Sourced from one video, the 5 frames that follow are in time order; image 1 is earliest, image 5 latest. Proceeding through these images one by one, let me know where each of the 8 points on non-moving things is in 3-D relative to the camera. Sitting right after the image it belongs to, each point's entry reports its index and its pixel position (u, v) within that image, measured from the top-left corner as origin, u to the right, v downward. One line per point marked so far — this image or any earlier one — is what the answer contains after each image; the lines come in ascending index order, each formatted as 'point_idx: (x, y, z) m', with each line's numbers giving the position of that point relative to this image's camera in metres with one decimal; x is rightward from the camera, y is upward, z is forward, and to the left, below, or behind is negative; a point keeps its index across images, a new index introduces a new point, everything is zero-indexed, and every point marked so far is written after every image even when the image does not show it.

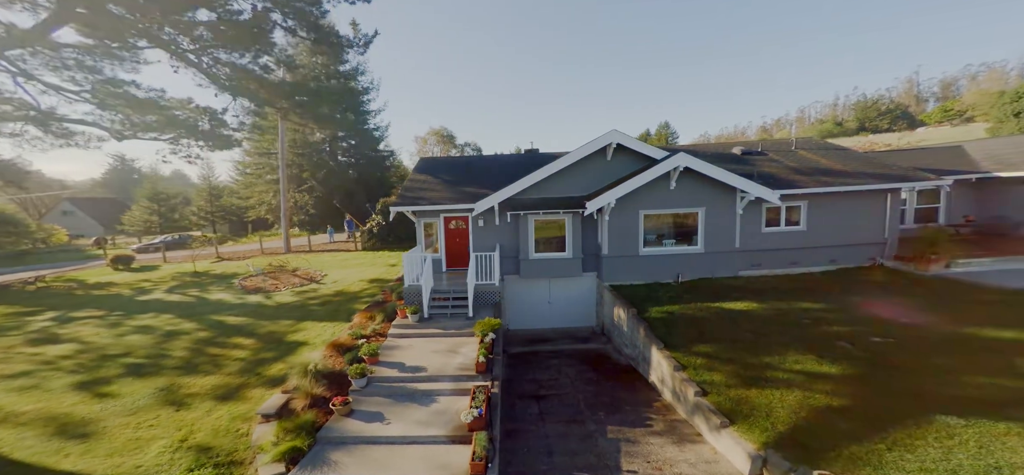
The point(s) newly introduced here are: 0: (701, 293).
0: (+6.9, -1.9, +12.6) m
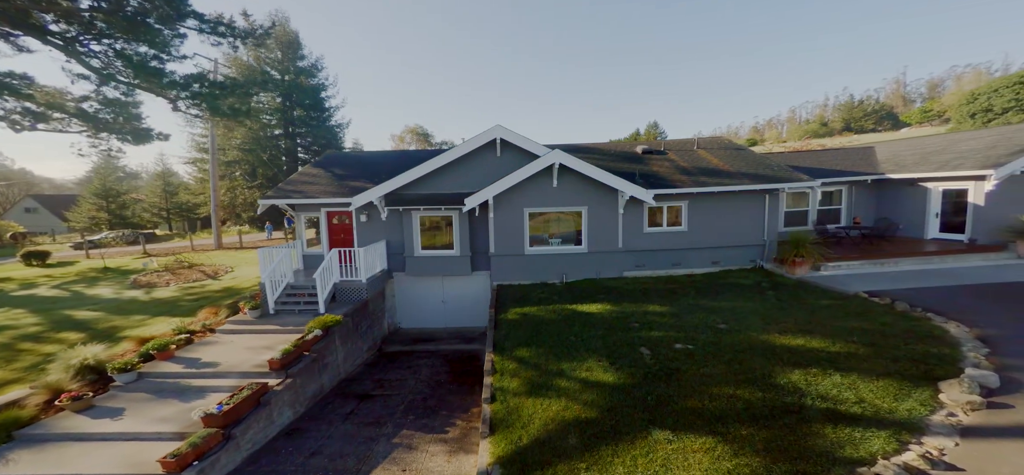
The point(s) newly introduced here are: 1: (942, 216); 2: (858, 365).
0: (+2.1, -1.9, +12.4) m
1: (+15.3, +0.7, +13.0) m
2: (+6.3, -2.3, +6.7) m
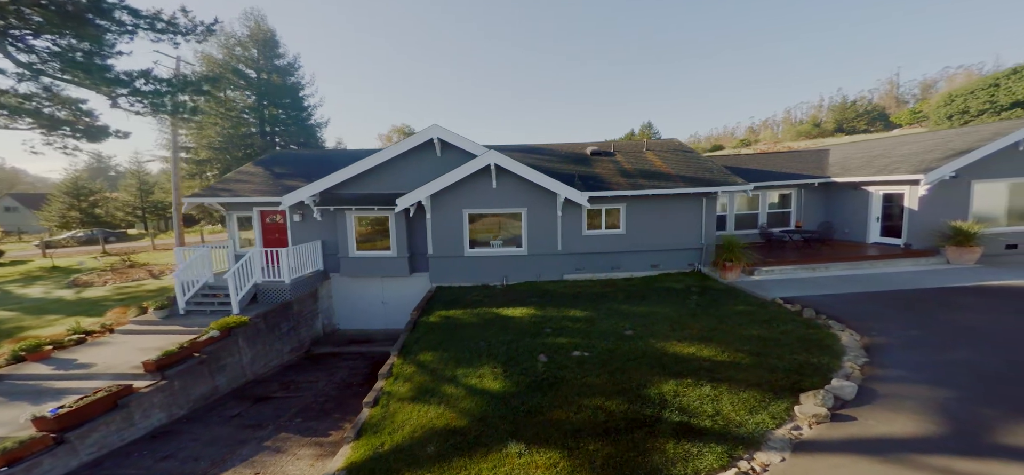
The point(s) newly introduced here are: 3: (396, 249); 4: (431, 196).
0: (-0.2, -2.0, +12.2) m
1: (+12.9, +0.6, +12.8) m
2: (+4.0, -2.5, +6.6) m
3: (-4.1, -0.4, +12.8) m
4: (-2.6, +1.5, +11.8) m
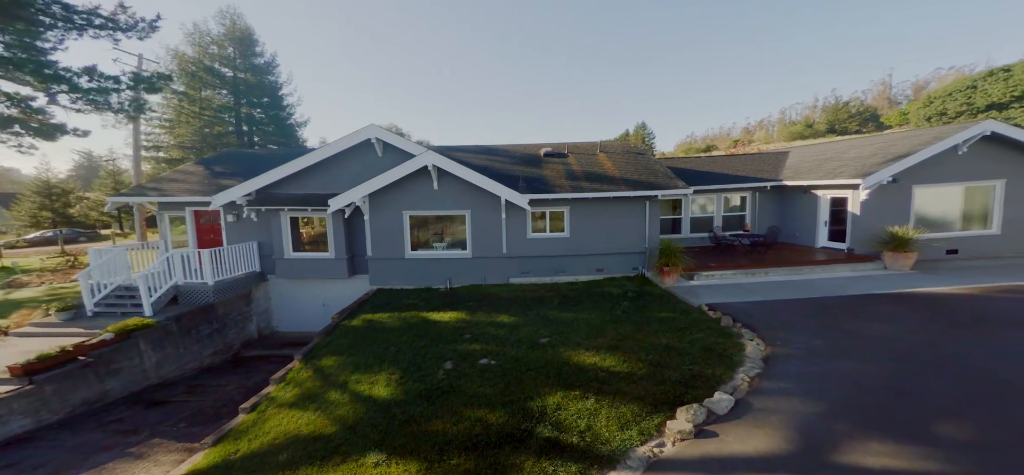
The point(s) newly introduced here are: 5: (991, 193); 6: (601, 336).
0: (-2.3, -2.1, +12.0) m
1: (+10.9, +0.4, +12.6) m
2: (+1.9, -2.6, +6.3) m
3: (-6.2, -0.5, +12.6) m
4: (-4.6, +1.4, +11.6) m
5: (+14.2, +1.3, +10.9) m
6: (+2.0, -2.2, +8.7) m
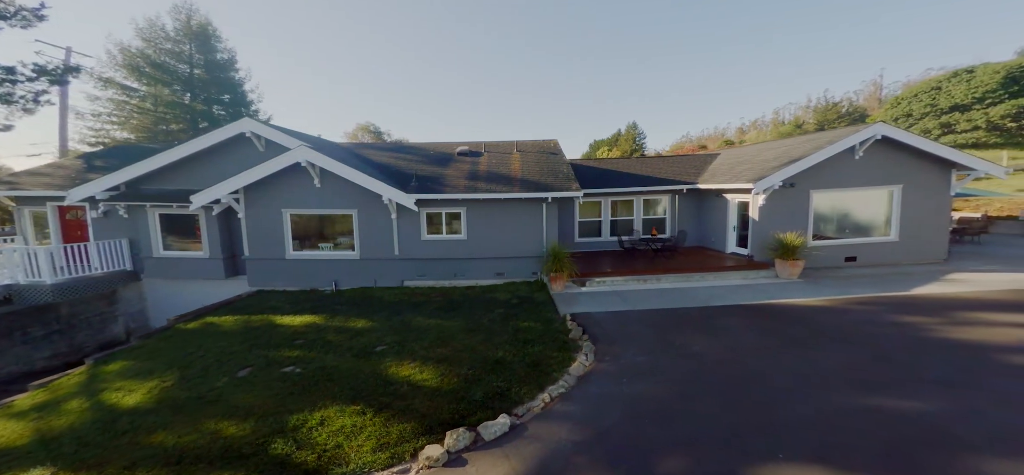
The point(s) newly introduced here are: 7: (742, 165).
0: (-5.8, -2.1, +11.5) m
1: (+7.4, +0.3, +12.0) m
2: (-1.6, -2.7, +5.8) m
3: (-9.6, -0.5, +12.1) m
4: (-8.1, +1.3, +11.0) m
5: (+10.7, +1.1, +10.3) m
6: (-1.5, -2.3, +8.1) m
7: (+7.8, +2.5, +12.4) m
